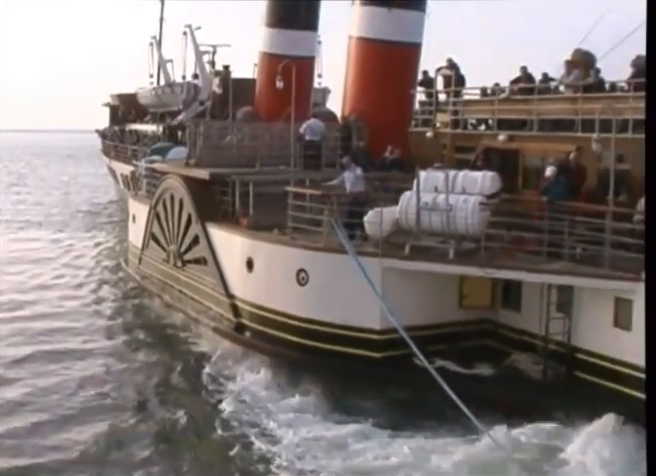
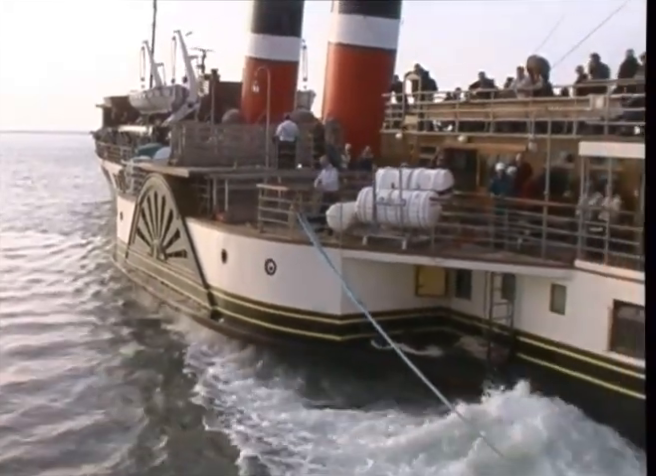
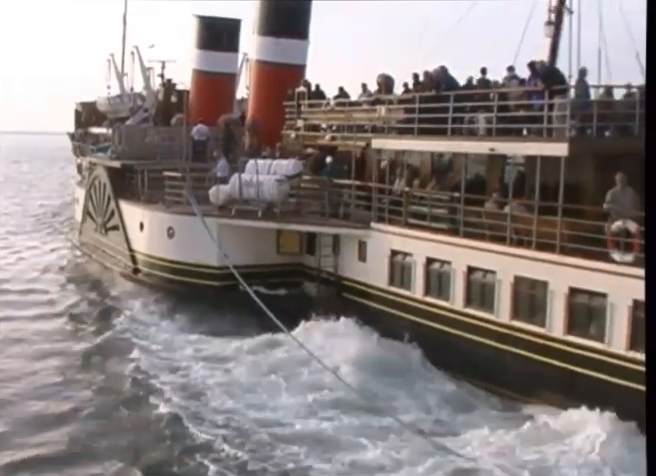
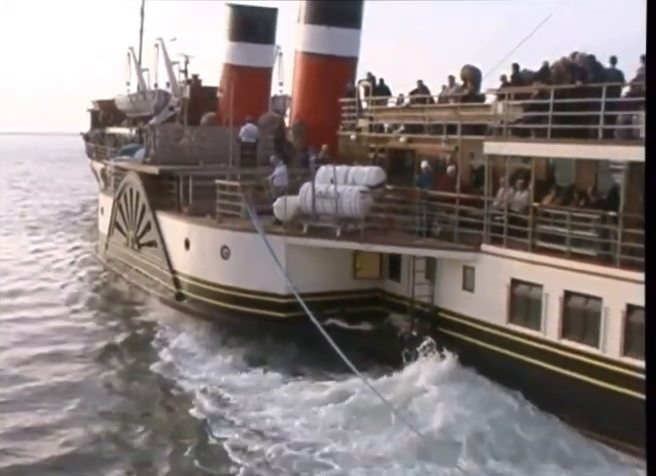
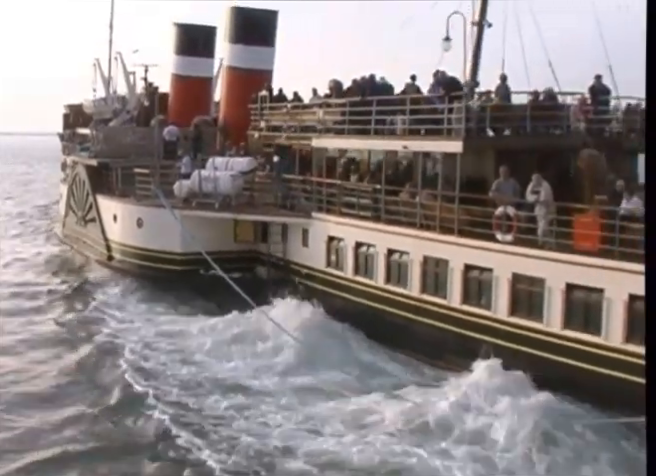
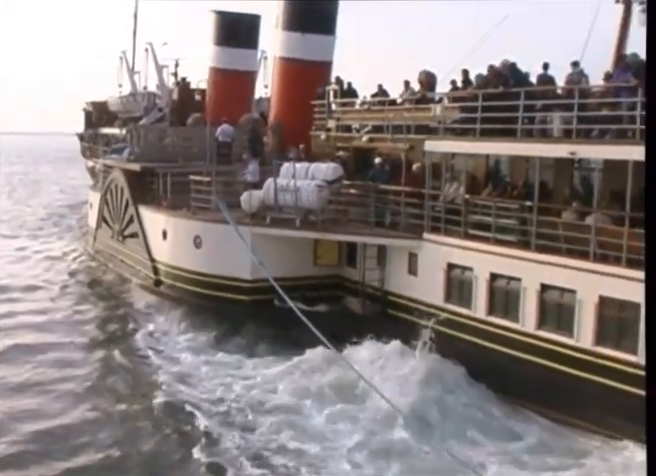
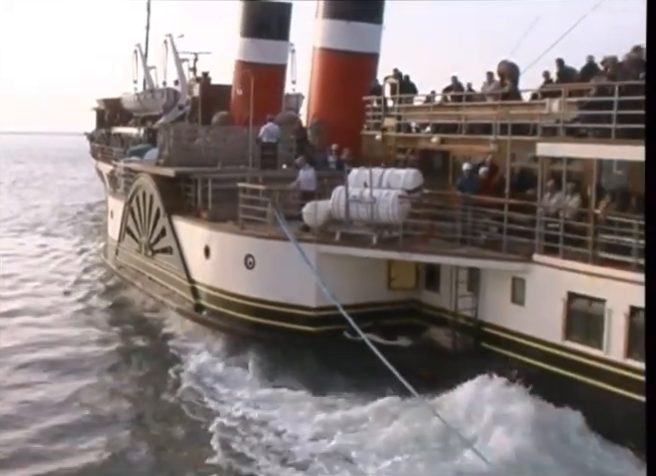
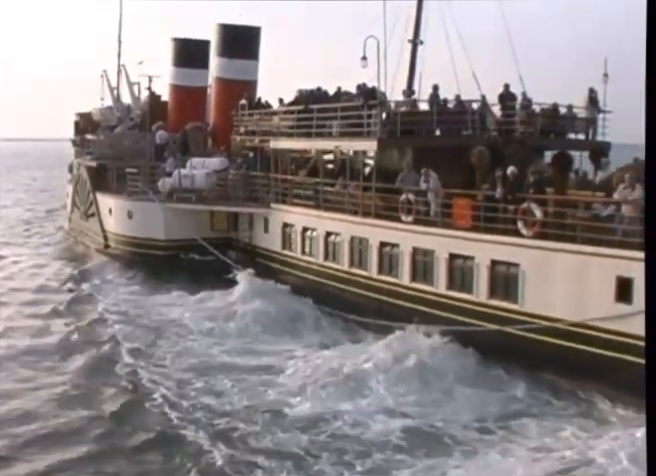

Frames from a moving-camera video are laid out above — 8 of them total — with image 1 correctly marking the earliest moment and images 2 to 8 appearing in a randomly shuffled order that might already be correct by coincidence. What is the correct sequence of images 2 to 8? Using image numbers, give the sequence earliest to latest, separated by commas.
2, 7, 4, 6, 3, 5, 8
